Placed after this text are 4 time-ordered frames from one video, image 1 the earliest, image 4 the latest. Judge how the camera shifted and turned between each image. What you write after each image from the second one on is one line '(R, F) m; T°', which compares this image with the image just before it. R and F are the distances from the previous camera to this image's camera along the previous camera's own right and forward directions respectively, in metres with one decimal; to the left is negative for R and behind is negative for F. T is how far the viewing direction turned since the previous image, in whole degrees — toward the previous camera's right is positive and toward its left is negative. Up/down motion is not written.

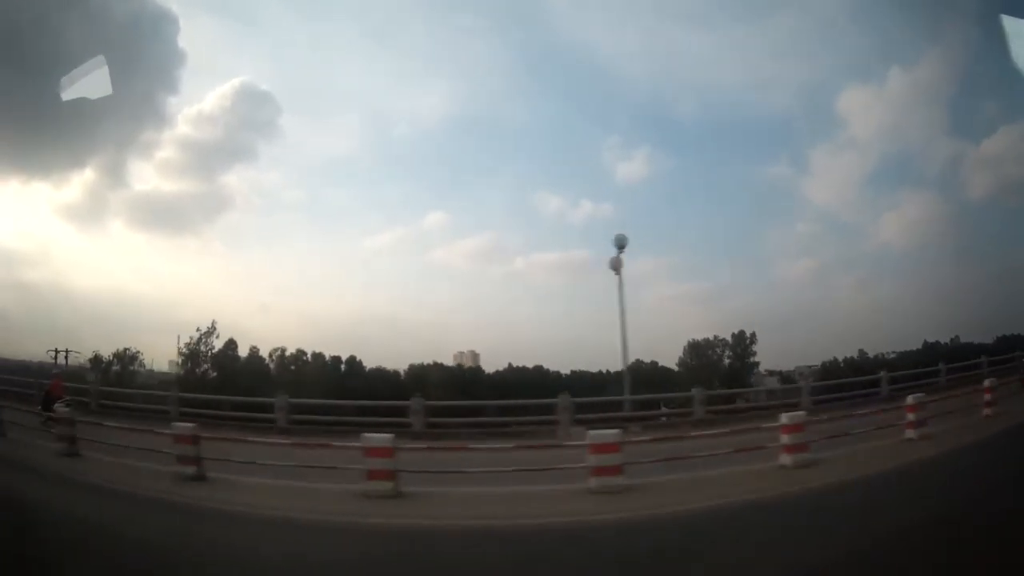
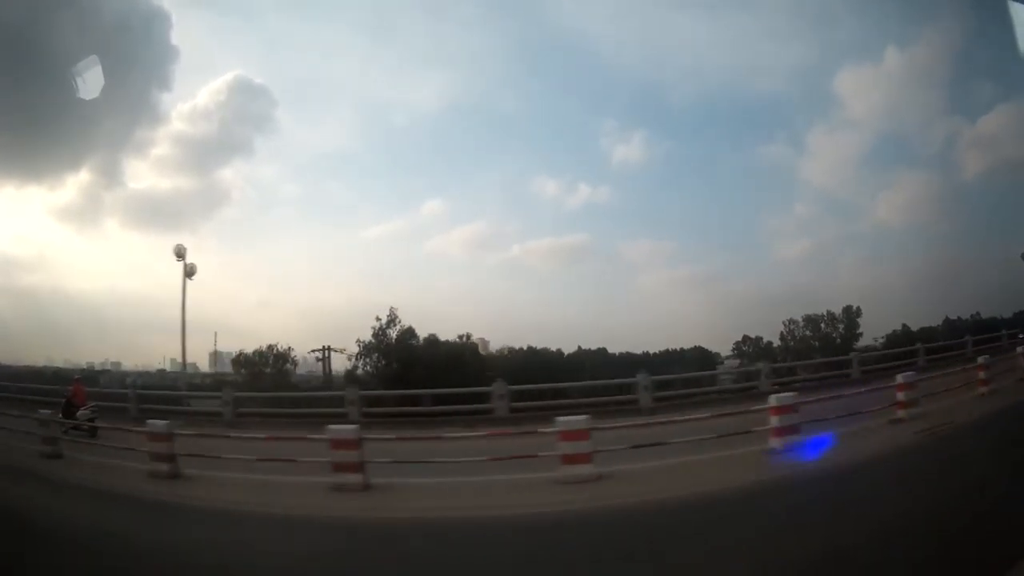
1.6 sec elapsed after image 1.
(-0.6, +0.5) m; 0°
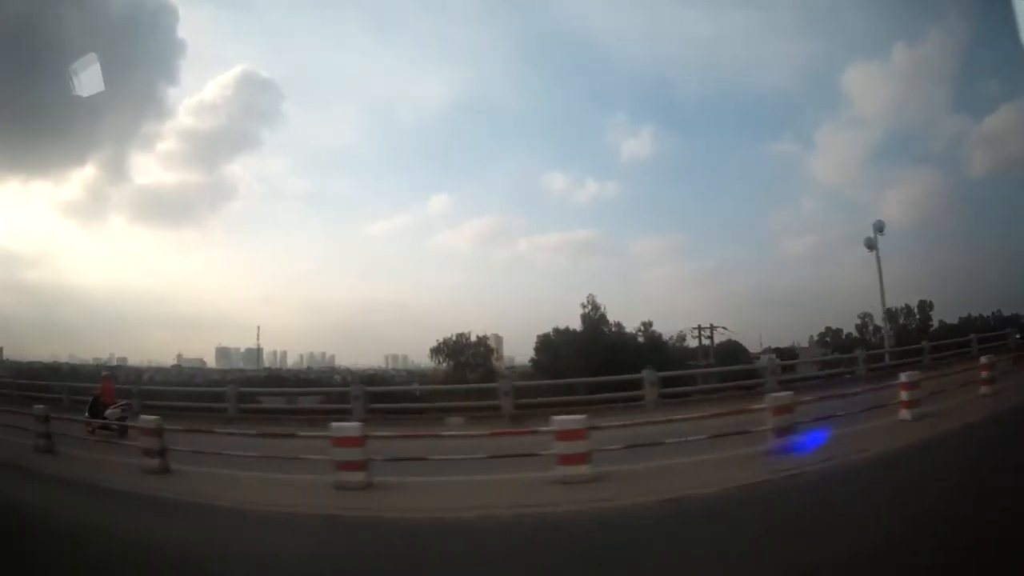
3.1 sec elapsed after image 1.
(-2.3, +0.2) m; 0°
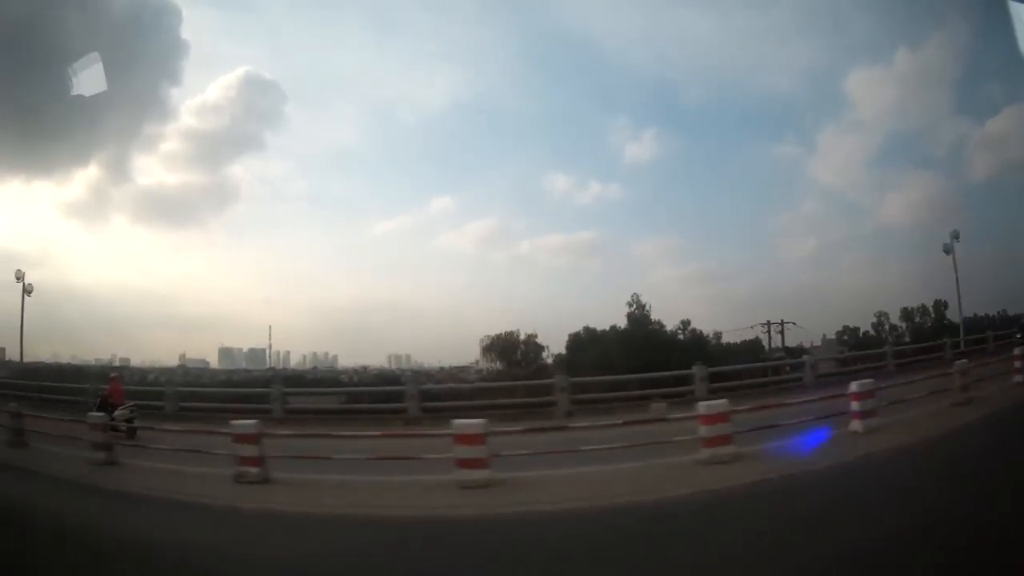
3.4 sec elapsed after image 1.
(+1.5, 0.0) m; 0°
